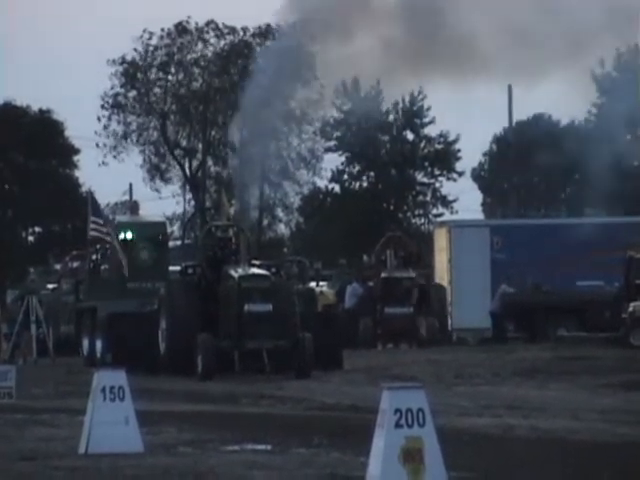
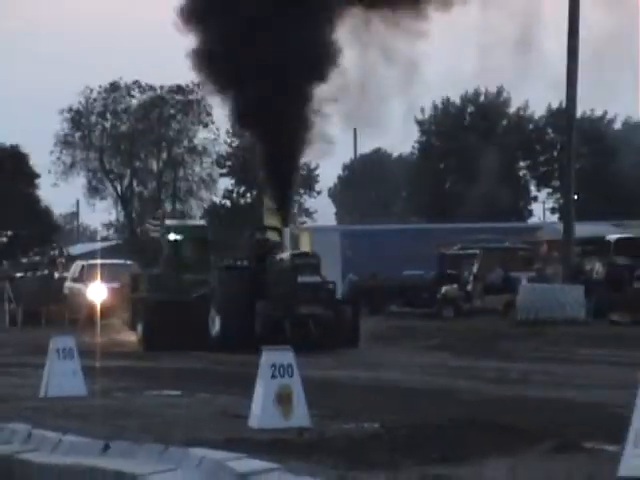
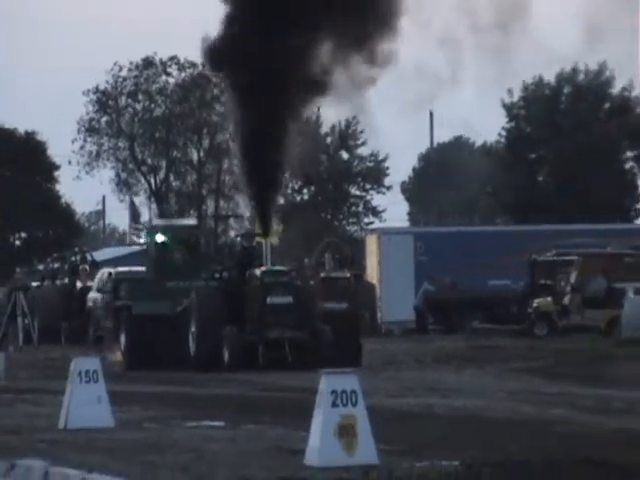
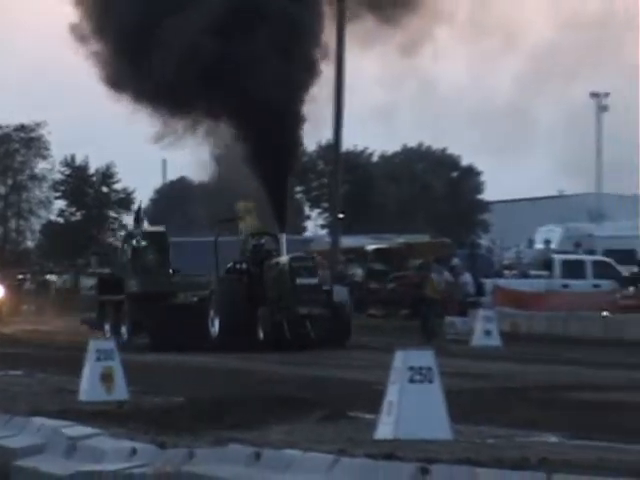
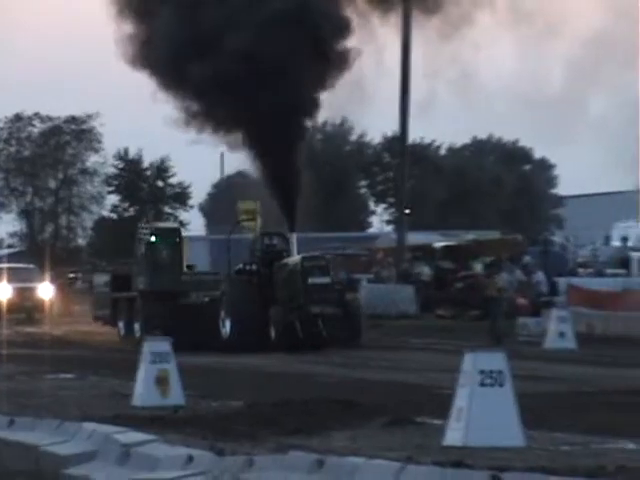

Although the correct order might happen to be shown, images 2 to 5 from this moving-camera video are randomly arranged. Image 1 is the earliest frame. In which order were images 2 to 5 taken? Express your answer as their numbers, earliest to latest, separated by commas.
3, 2, 5, 4
